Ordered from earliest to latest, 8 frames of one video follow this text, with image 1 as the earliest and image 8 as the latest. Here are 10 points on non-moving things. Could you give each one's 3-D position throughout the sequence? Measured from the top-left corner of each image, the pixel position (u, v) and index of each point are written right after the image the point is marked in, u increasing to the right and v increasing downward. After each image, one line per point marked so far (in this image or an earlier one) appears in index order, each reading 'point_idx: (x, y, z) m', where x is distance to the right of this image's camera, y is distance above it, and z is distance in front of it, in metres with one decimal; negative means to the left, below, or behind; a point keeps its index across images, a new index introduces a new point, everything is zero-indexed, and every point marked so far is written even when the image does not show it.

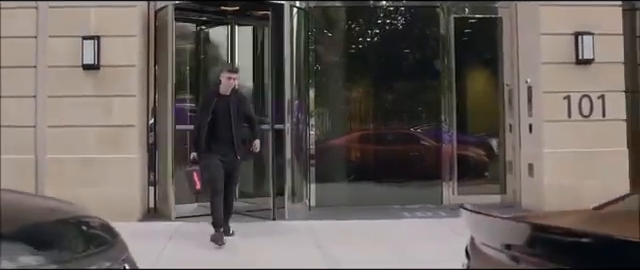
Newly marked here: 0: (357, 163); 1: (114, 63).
0: (+0.4, -0.3, +8.1) m
1: (-1.9, +0.7, +7.2) m
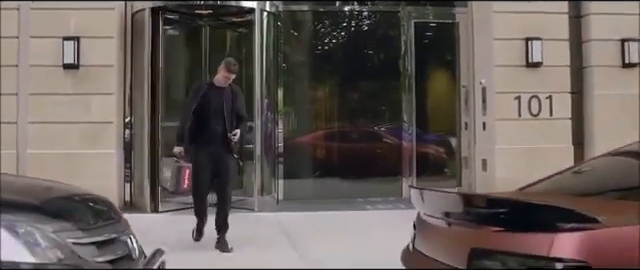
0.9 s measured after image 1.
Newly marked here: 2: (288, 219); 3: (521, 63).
0: (0.0, -0.3, +8.6) m
1: (-2.2, +0.7, +7.6) m
2: (-0.3, -0.8, +7.3) m
3: (+2.2, +0.8, +8.2) m
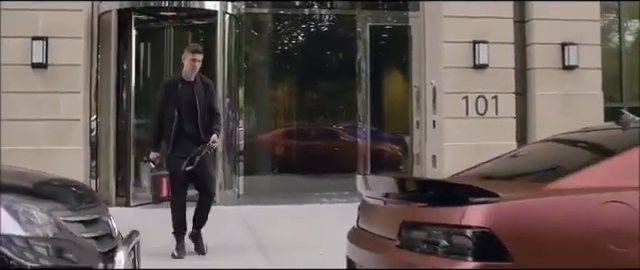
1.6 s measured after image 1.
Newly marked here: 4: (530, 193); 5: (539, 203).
0: (-0.5, -0.3, +9.0) m
1: (-2.7, +0.8, +7.9) m
2: (-0.7, -0.8, +7.7) m
3: (+1.7, +0.8, +8.7) m
4: (+0.7, -0.2, +2.5) m
5: (+0.7, -0.2, +2.5) m
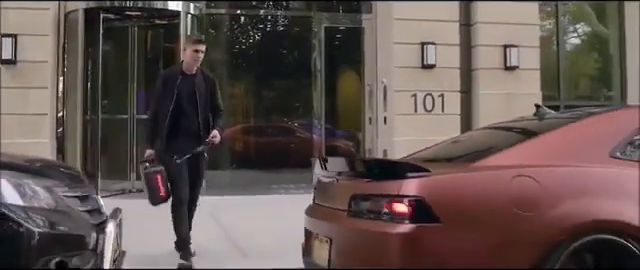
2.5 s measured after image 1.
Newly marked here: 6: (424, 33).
0: (-1.0, -0.2, +9.5) m
1: (-3.1, +0.8, +8.2) m
2: (-1.2, -0.7, +8.2) m
3: (+1.2, +0.9, +9.3) m
4: (+0.6, -0.1, +3.1) m
5: (+0.6, -0.2, +3.0) m
6: (+1.3, +1.3, +9.4) m
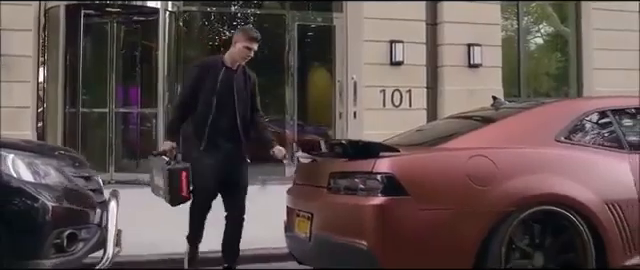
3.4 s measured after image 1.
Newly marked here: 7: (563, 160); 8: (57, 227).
0: (-1.3, -0.1, +9.8) m
1: (-3.4, +0.9, +8.5) m
2: (-1.5, -0.6, +8.5) m
3: (+0.8, +0.9, +9.8) m
4: (+0.5, -0.1, +3.5) m
5: (+0.5, -0.1, +3.5) m
6: (+0.9, +1.3, +9.8) m
7: (+1.2, -0.1, +3.6) m
8: (-1.2, -0.4, +3.6) m
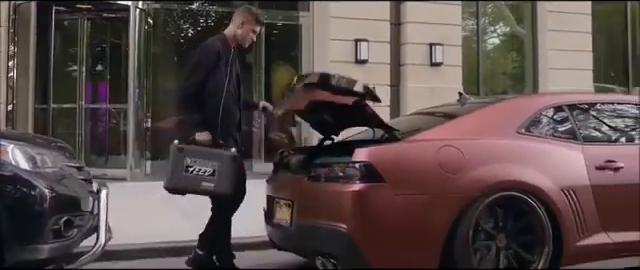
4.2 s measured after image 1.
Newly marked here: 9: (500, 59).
0: (-1.8, -0.1, +10.0) m
1: (-3.8, +1.0, +8.6) m
2: (-1.8, -0.6, +8.7) m
3: (+0.4, +1.0, +10.1) m
4: (+0.4, 0.0, +3.8) m
5: (+0.4, 0.0, +3.8) m
6: (+0.5, +1.4, +10.2) m
7: (+1.1, -0.1, +4.0) m
8: (-1.3, -0.4, +3.8) m
9: (+2.7, +1.1, +11.4) m
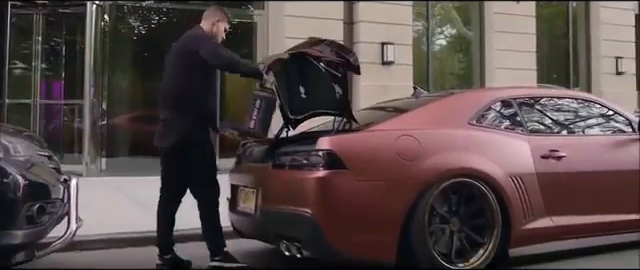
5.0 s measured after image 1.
0: (-2.4, 0.0, +10.1) m
1: (-4.3, +1.0, +8.5) m
2: (-2.4, -0.5, +8.8) m
3: (-0.2, +1.0, +10.3) m
4: (+0.2, 0.0, +4.0) m
5: (+0.2, 0.0, +4.0) m
6: (-0.1, +1.4, +10.4) m
7: (+0.9, 0.0, +4.2) m
8: (-1.5, -0.3, +3.9) m
9: (+2.0, +1.2, +11.8) m
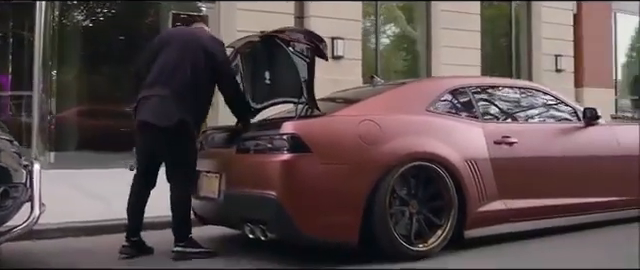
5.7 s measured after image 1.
0: (-3.0, +0.1, +10.0) m
1: (-4.8, +1.1, +8.3) m
2: (-2.9, -0.4, +8.7) m
3: (-0.9, +1.1, +10.4) m
4: (0.0, +0.1, +4.1) m
5: (0.0, +0.1, +4.1) m
6: (-0.8, +1.5, +10.4) m
7: (+0.6, +0.1, +4.4) m
8: (-1.7, -0.3, +3.9) m
9: (+1.2, +1.3, +12.0) m
